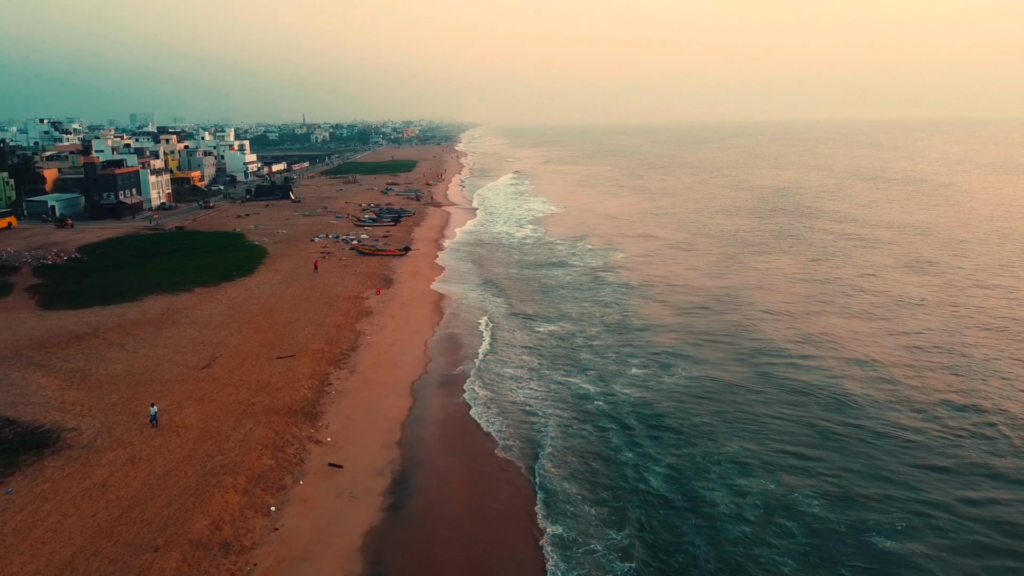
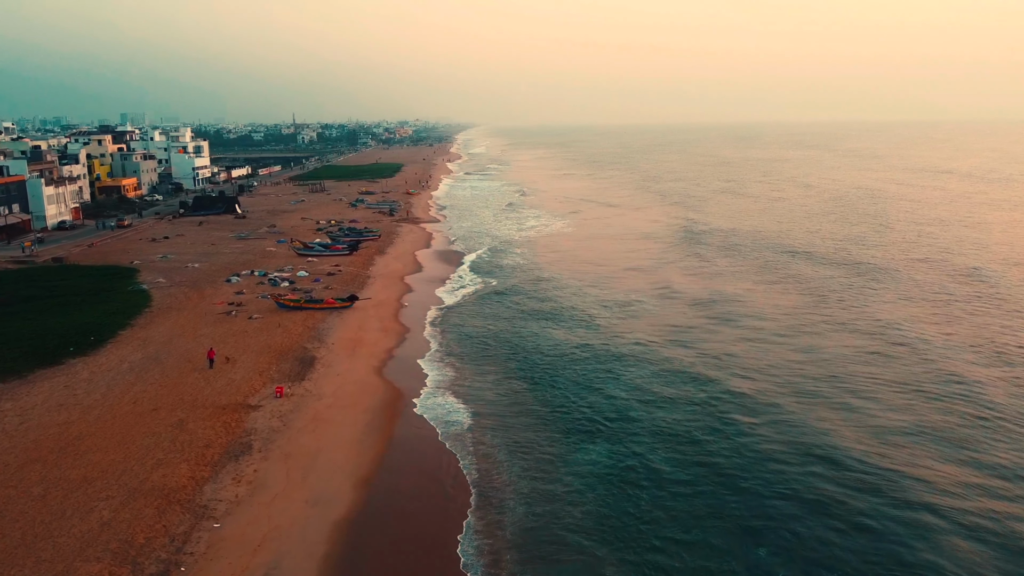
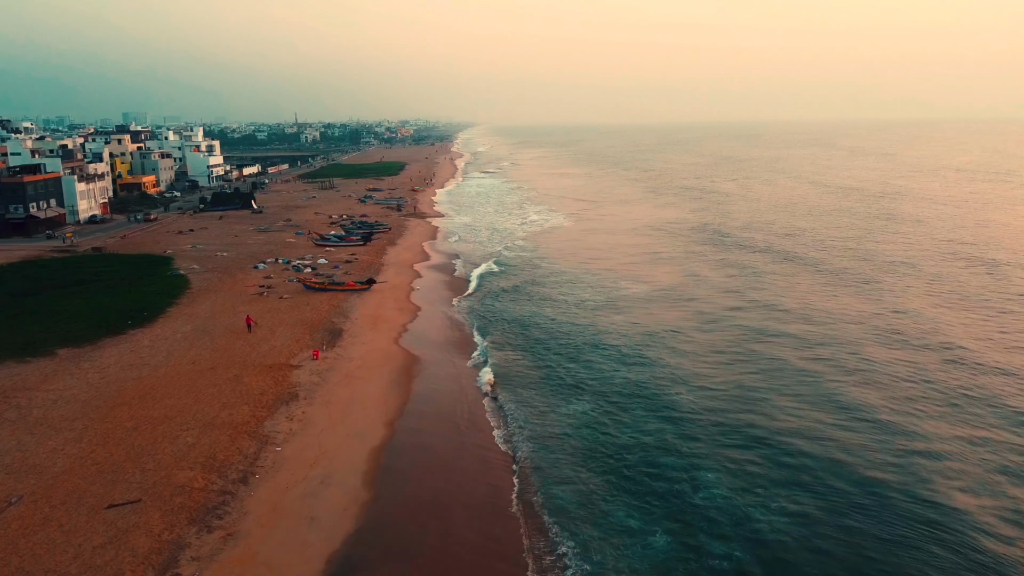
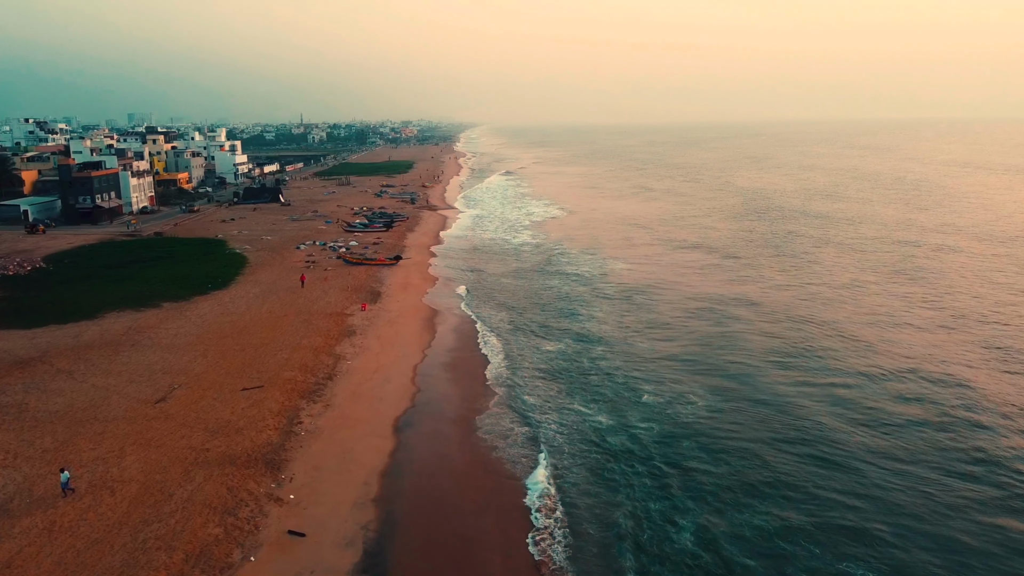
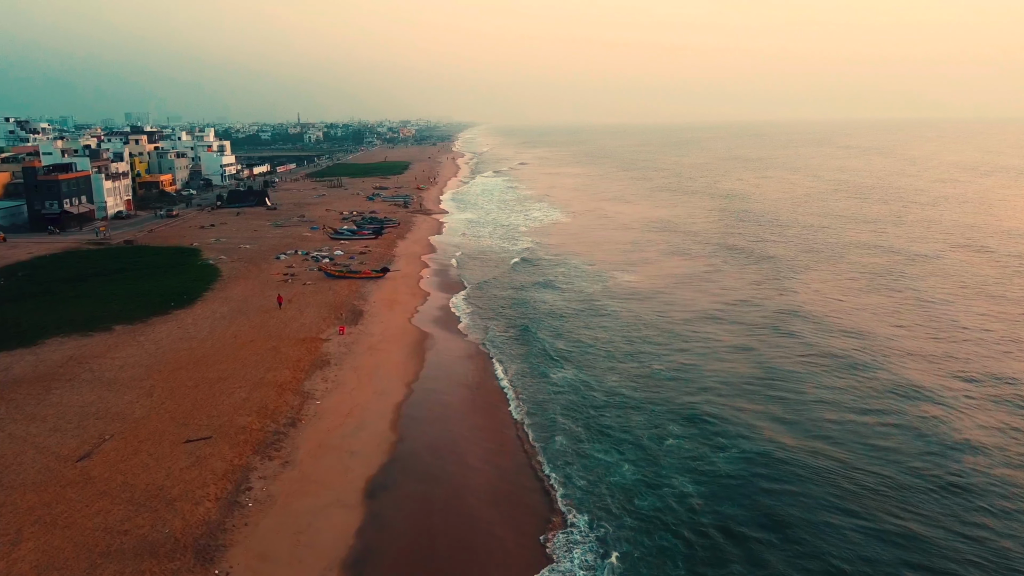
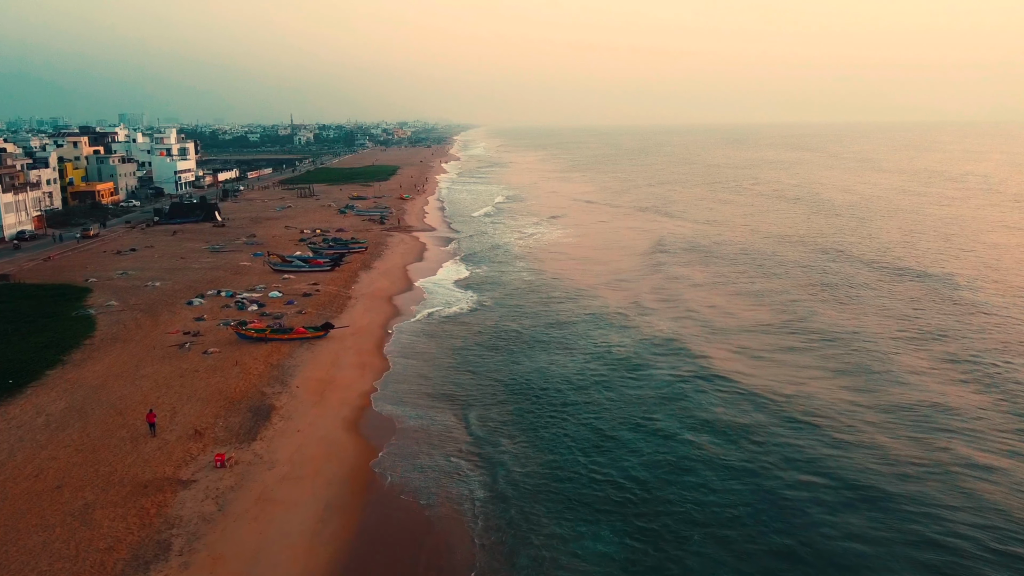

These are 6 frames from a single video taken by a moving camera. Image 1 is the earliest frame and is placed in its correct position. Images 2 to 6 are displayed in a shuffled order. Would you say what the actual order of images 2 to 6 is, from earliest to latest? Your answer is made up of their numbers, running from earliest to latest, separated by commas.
4, 5, 3, 2, 6
